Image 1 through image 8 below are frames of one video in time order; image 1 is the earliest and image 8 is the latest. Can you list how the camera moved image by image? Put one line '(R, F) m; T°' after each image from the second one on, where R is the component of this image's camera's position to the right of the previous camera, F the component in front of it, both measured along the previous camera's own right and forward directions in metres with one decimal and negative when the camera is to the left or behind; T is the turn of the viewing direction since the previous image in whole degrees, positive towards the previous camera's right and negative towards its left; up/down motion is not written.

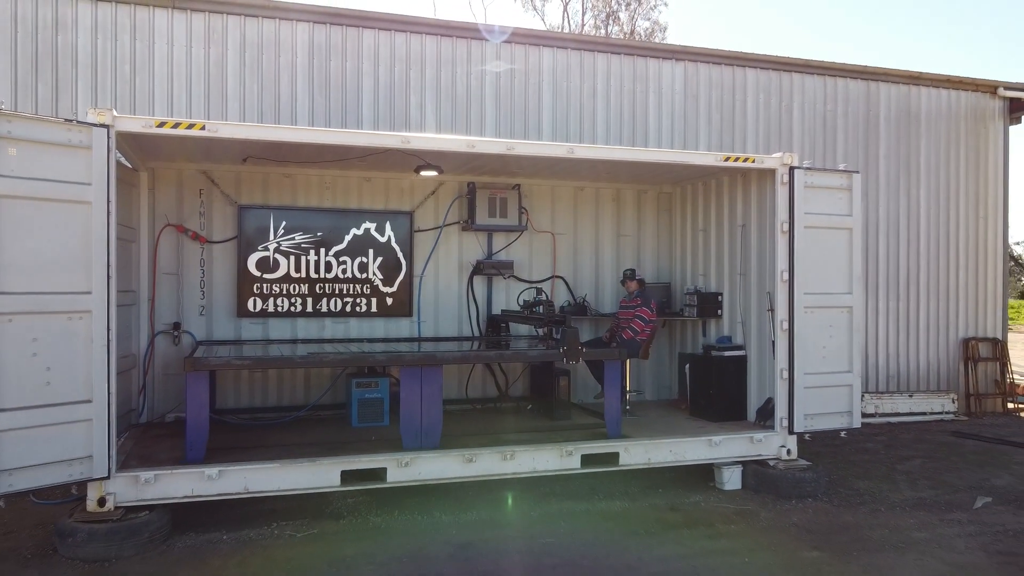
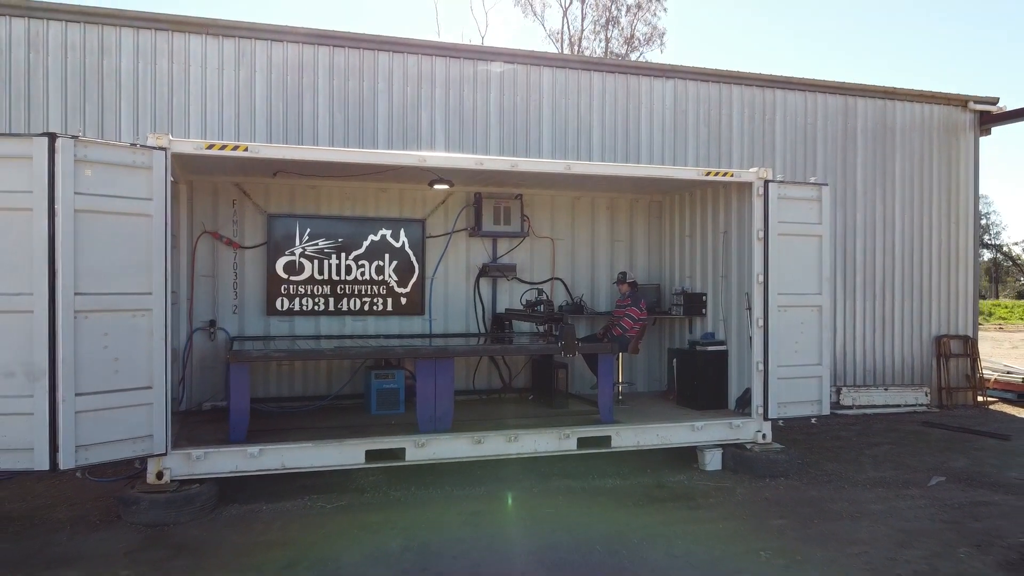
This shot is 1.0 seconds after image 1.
(0.0, -0.6) m; 0°
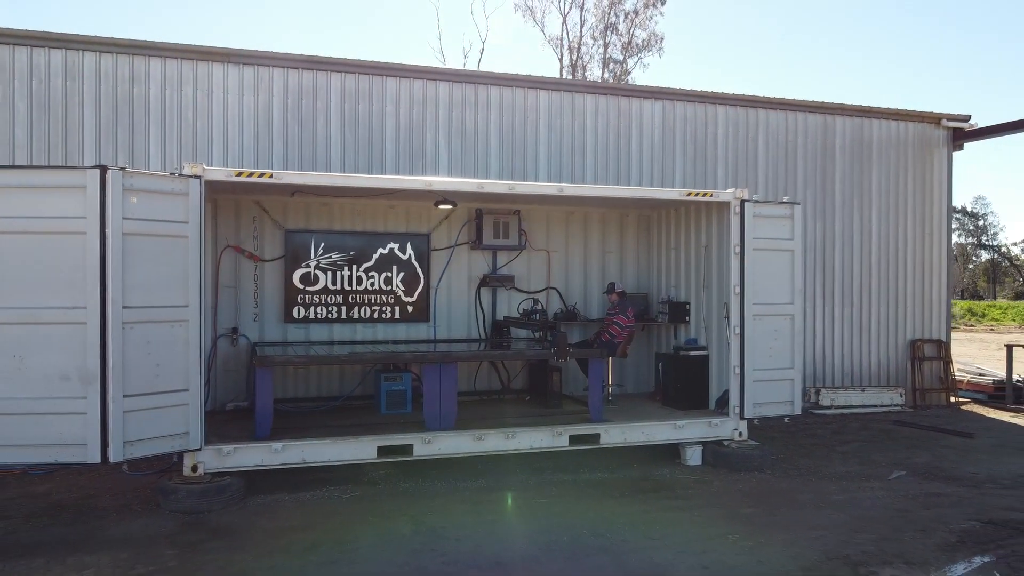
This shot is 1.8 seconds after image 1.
(0.0, -0.6) m; 0°
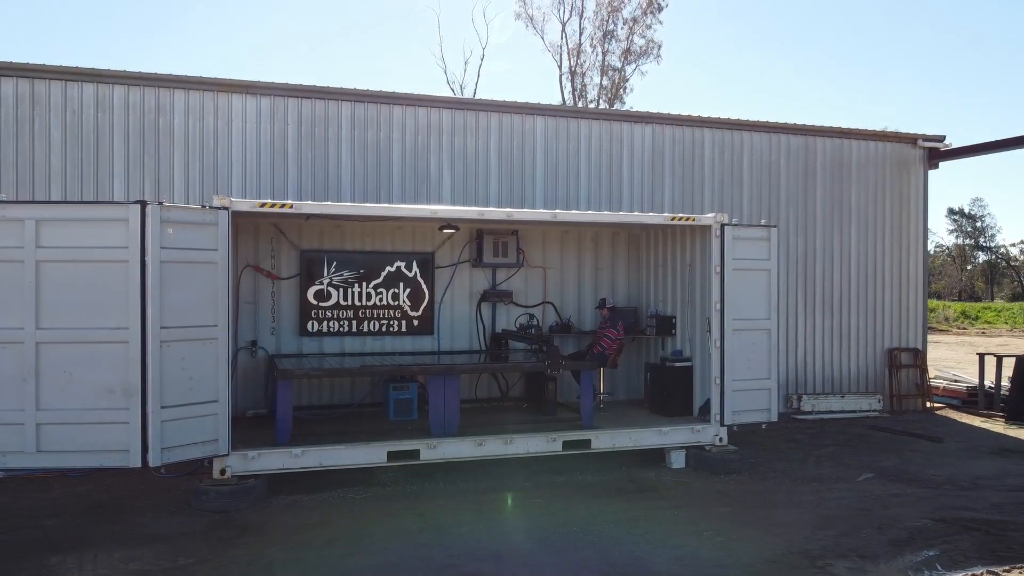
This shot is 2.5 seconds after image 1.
(0.0, -0.6) m; 0°
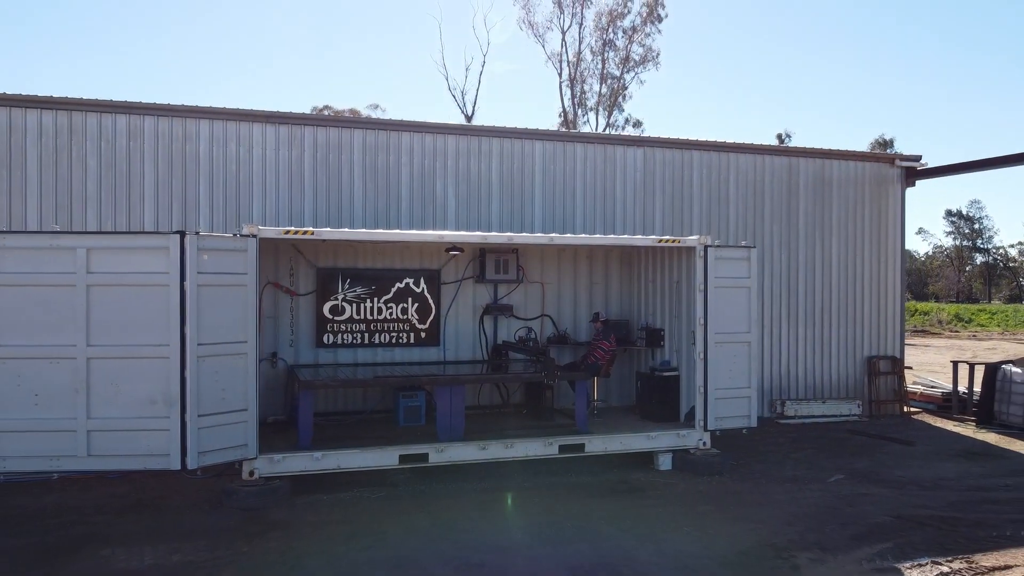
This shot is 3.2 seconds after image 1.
(0.0, -0.6) m; 0°
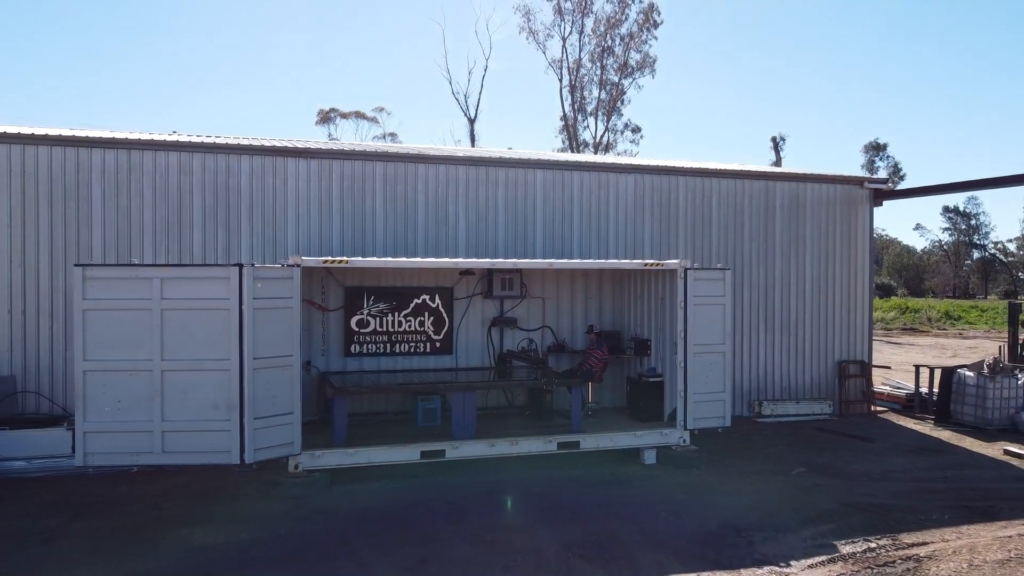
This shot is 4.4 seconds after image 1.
(0.0, -1.1) m; 0°
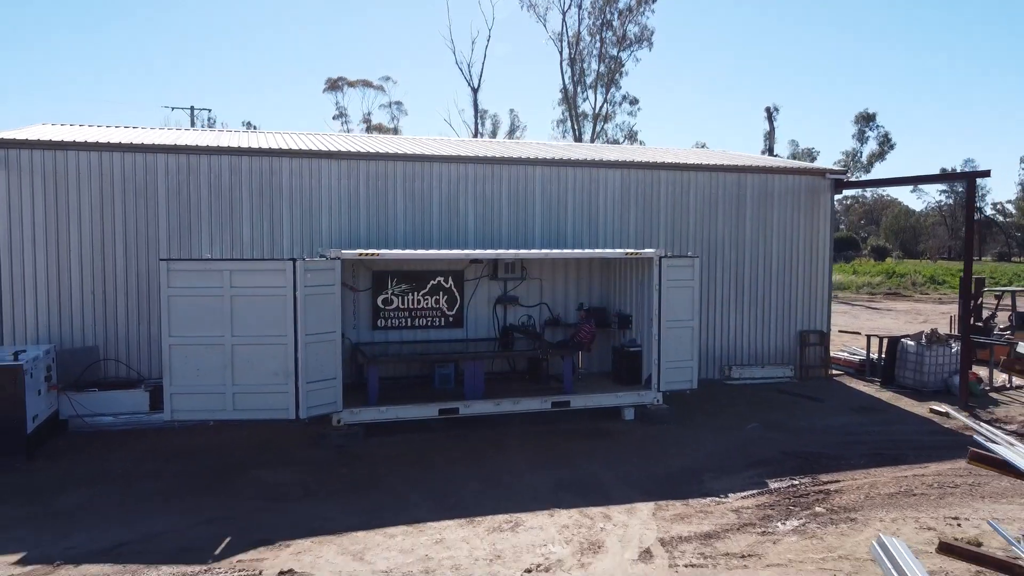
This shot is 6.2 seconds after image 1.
(0.0, -1.6) m; 0°
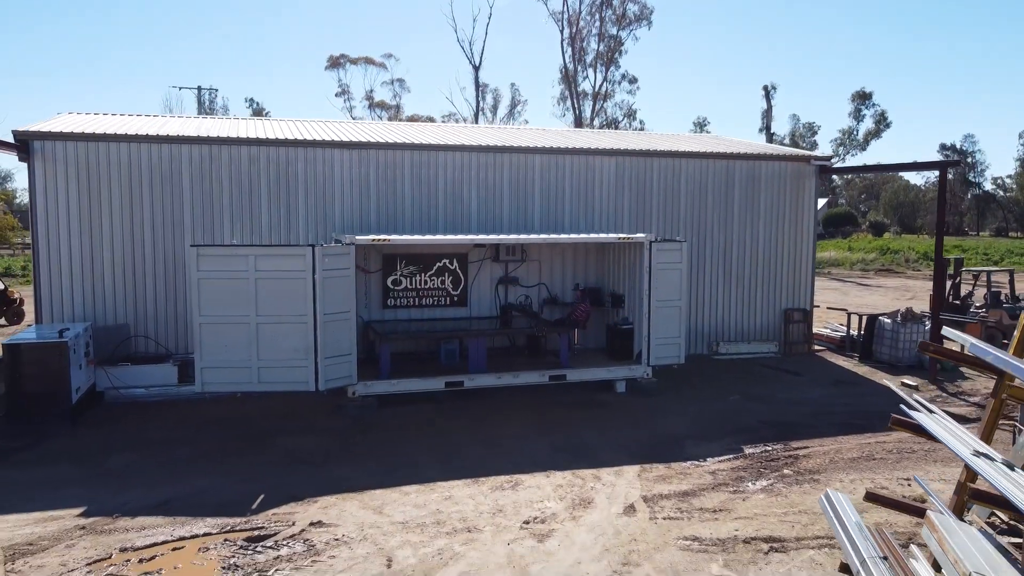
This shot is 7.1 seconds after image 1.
(0.0, -0.8) m; 0°
